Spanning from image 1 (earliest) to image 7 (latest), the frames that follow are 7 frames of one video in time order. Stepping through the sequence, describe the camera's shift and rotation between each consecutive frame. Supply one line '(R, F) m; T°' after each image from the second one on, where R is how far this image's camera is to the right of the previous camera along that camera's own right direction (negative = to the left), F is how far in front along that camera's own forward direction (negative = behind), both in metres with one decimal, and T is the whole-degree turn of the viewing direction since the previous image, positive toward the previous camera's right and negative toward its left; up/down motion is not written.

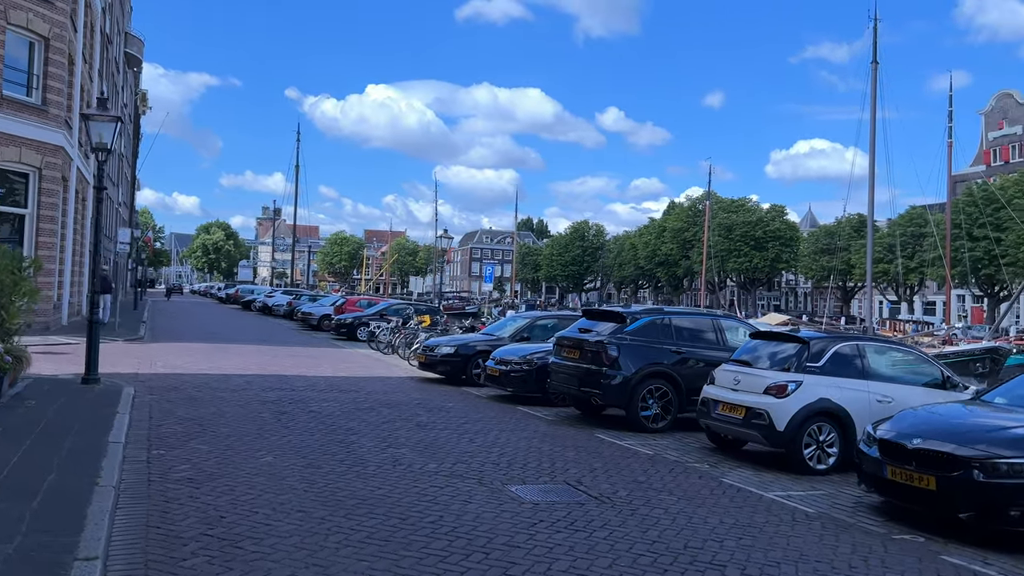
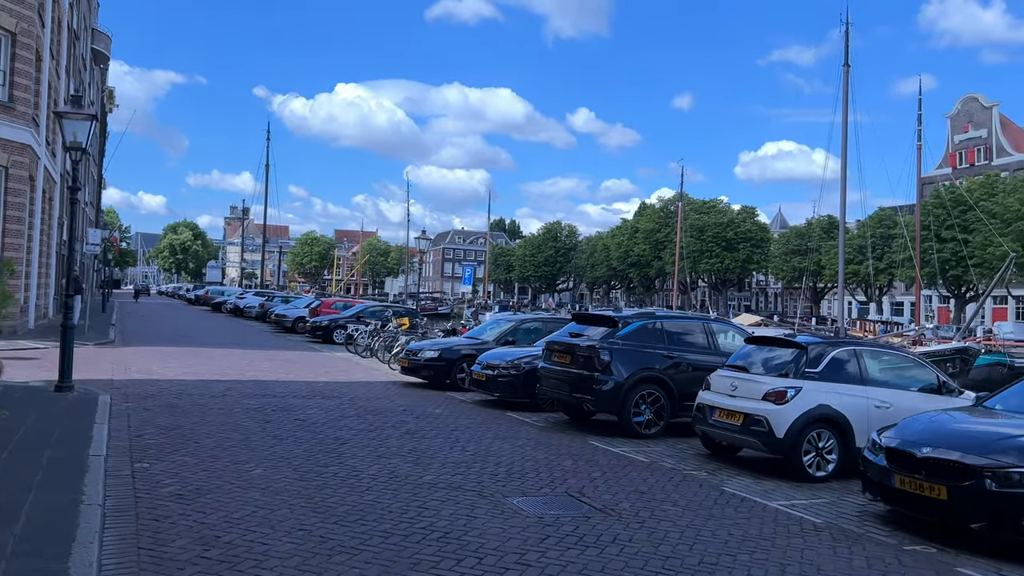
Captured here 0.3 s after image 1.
(-0.2, +0.2) m; +2°
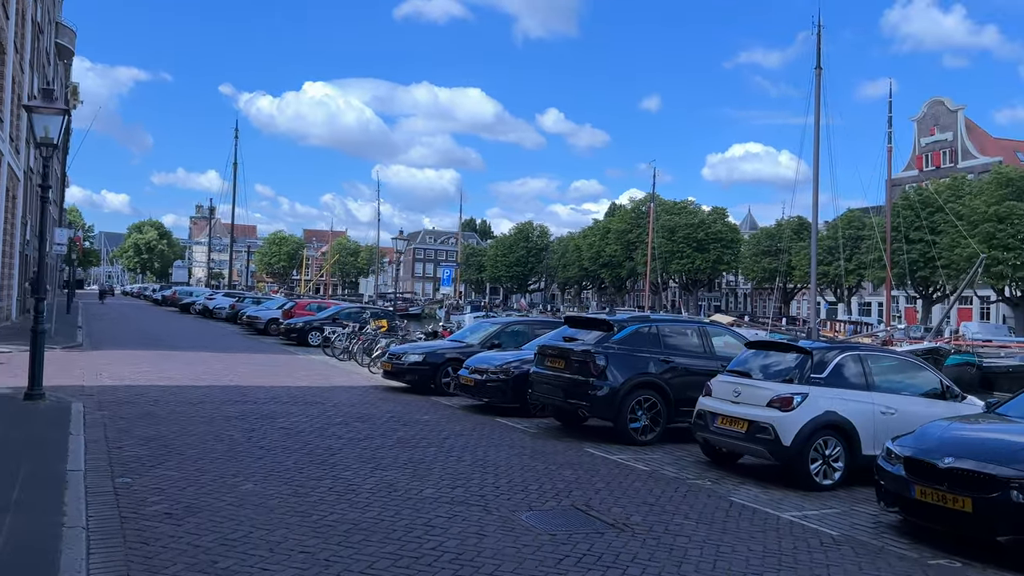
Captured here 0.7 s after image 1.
(-0.3, +0.3) m; +2°
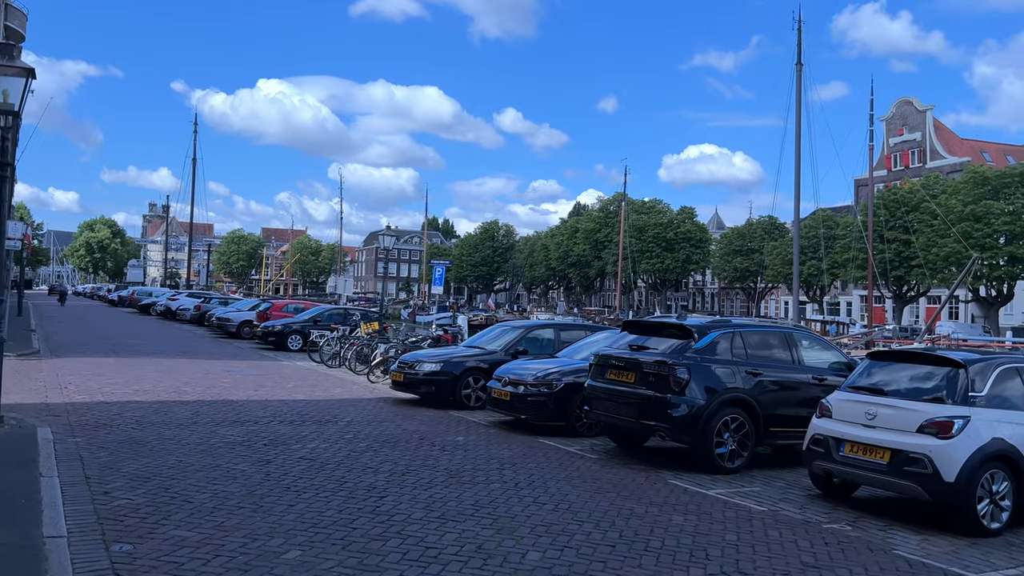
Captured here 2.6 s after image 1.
(-1.1, +1.6) m; +3°
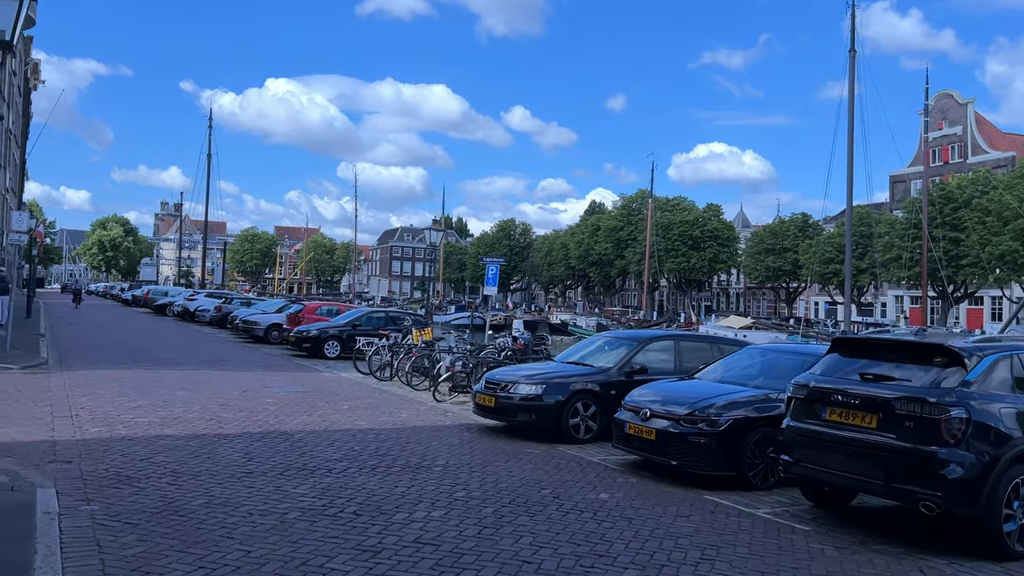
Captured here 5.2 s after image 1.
(-1.4, +2.5) m; -1°
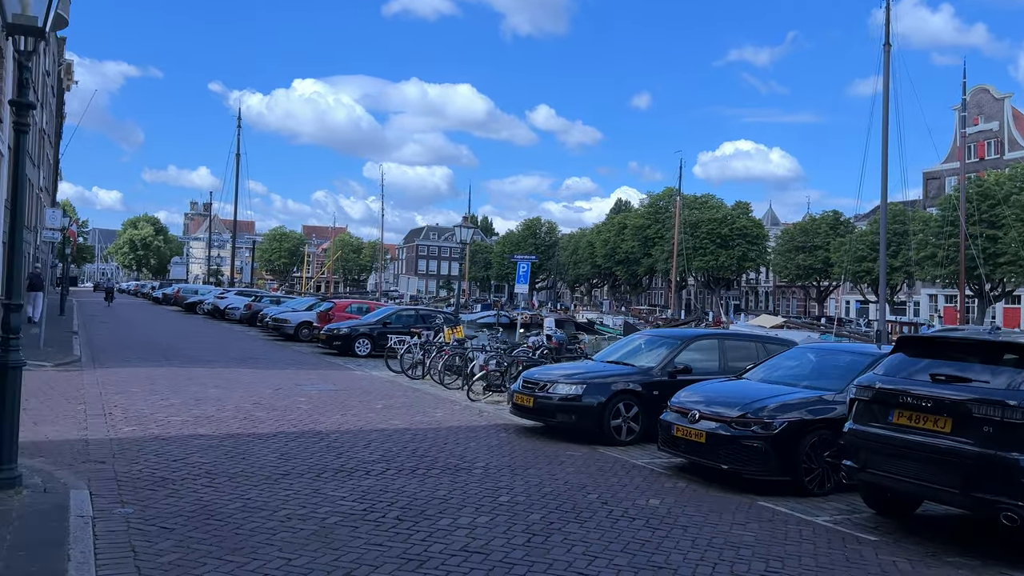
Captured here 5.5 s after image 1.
(-0.2, +0.3) m; -2°
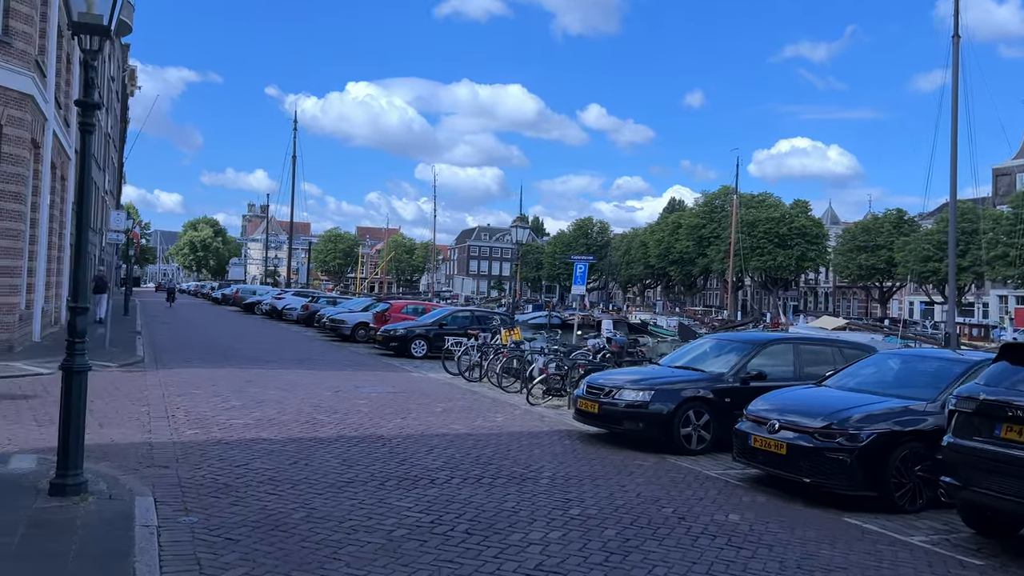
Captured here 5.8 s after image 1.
(-0.2, +0.3) m; -4°
